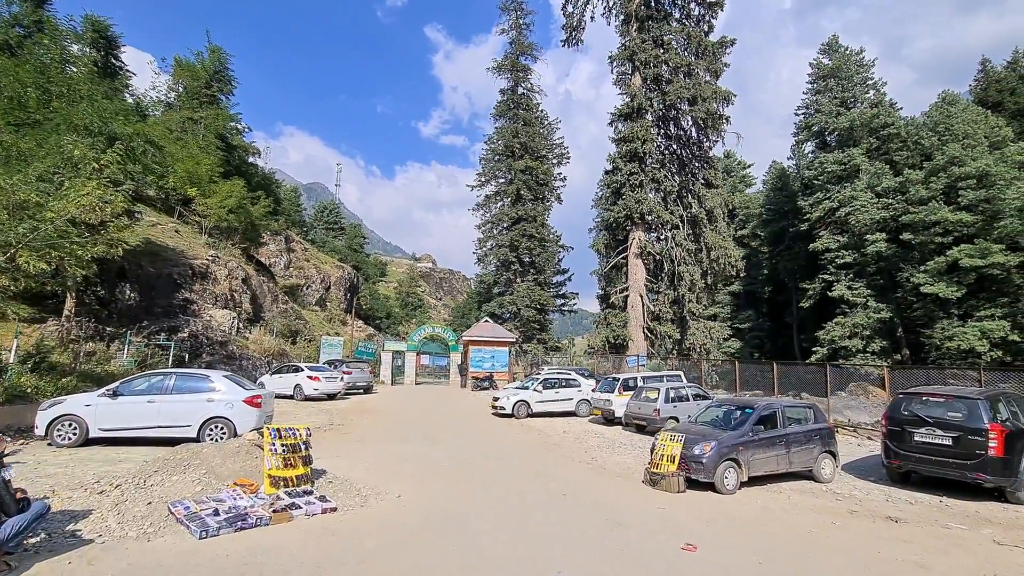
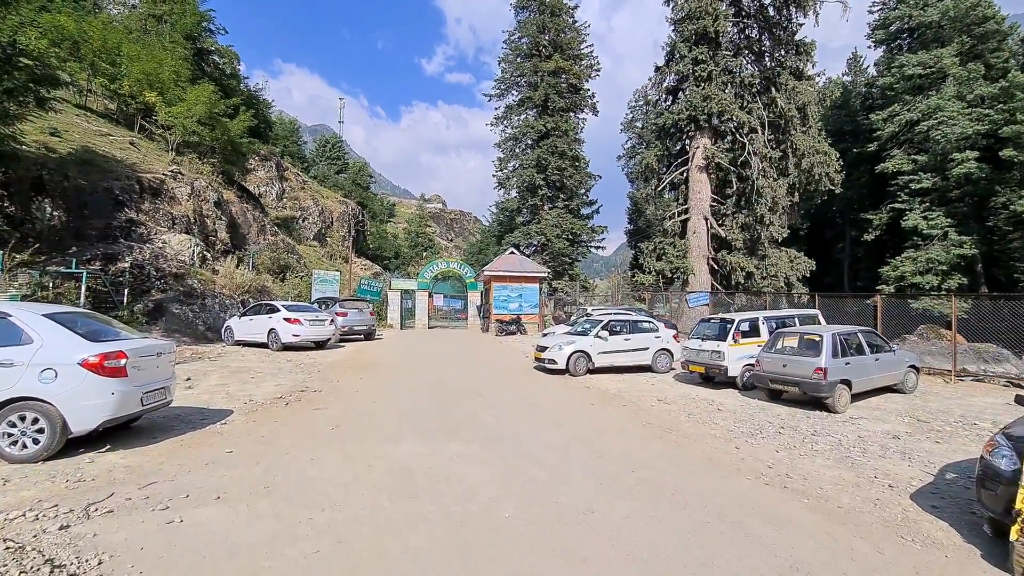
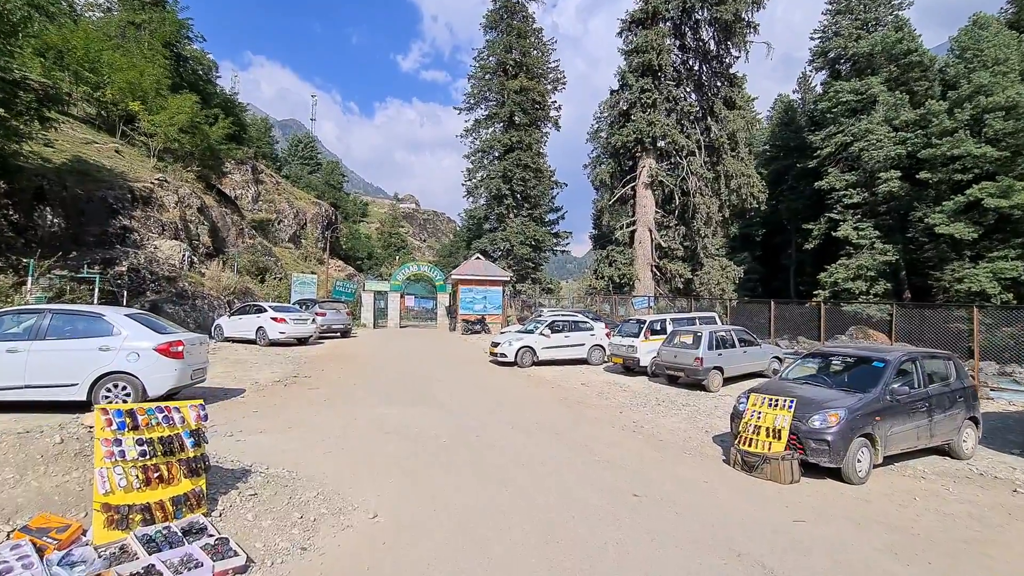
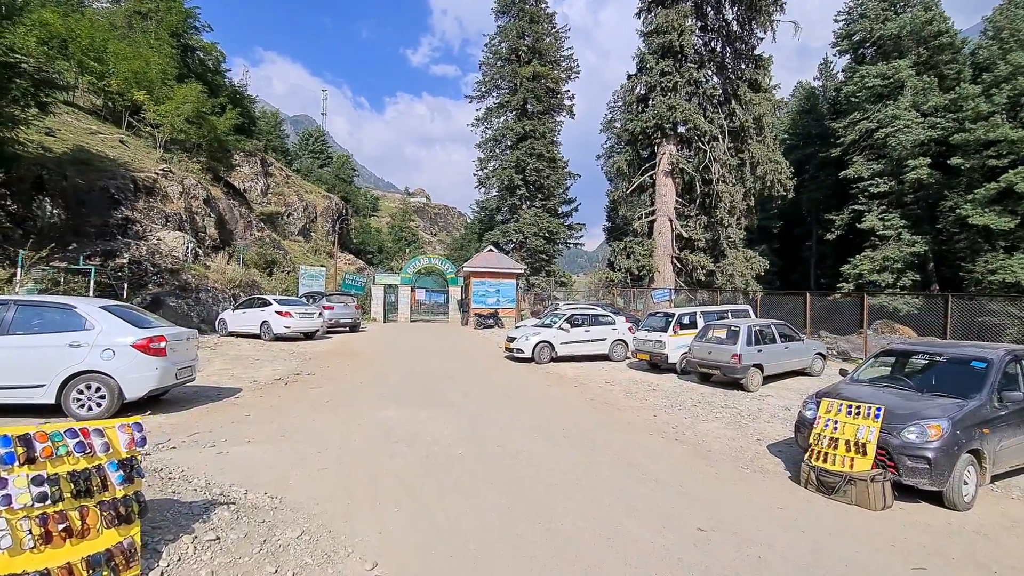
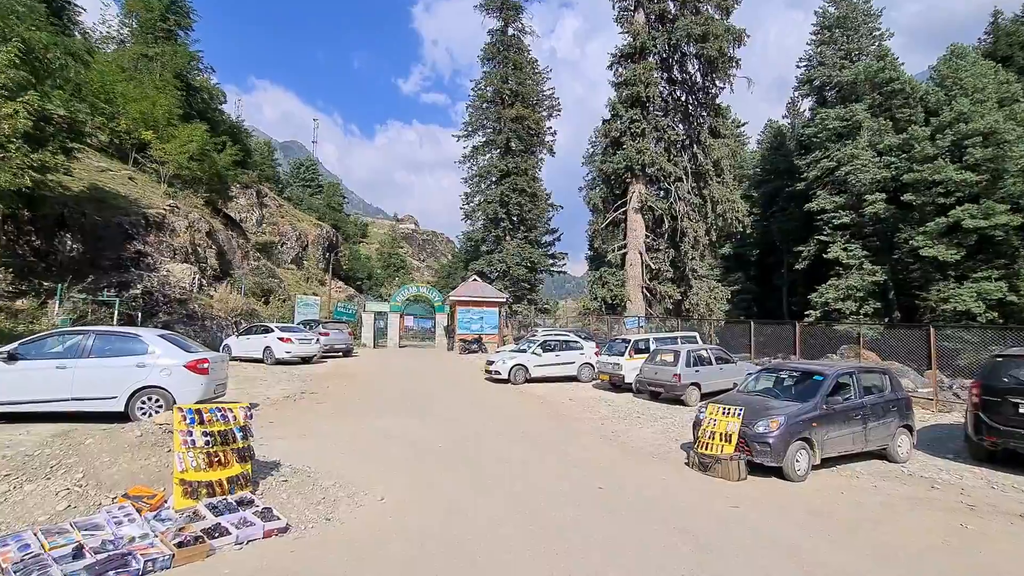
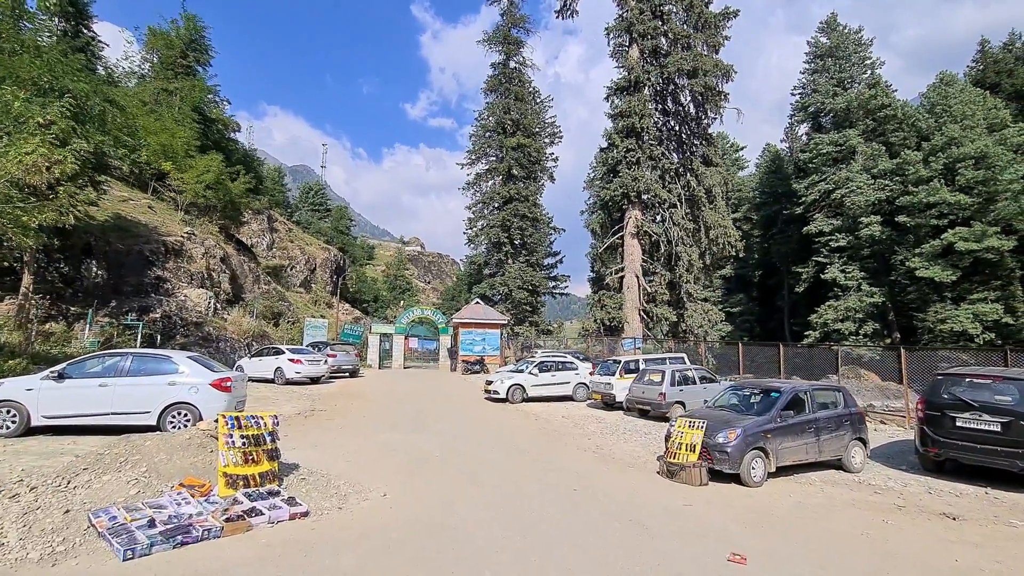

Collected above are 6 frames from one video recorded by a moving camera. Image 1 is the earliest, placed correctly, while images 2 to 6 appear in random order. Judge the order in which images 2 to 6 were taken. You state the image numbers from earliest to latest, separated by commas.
6, 5, 3, 4, 2
